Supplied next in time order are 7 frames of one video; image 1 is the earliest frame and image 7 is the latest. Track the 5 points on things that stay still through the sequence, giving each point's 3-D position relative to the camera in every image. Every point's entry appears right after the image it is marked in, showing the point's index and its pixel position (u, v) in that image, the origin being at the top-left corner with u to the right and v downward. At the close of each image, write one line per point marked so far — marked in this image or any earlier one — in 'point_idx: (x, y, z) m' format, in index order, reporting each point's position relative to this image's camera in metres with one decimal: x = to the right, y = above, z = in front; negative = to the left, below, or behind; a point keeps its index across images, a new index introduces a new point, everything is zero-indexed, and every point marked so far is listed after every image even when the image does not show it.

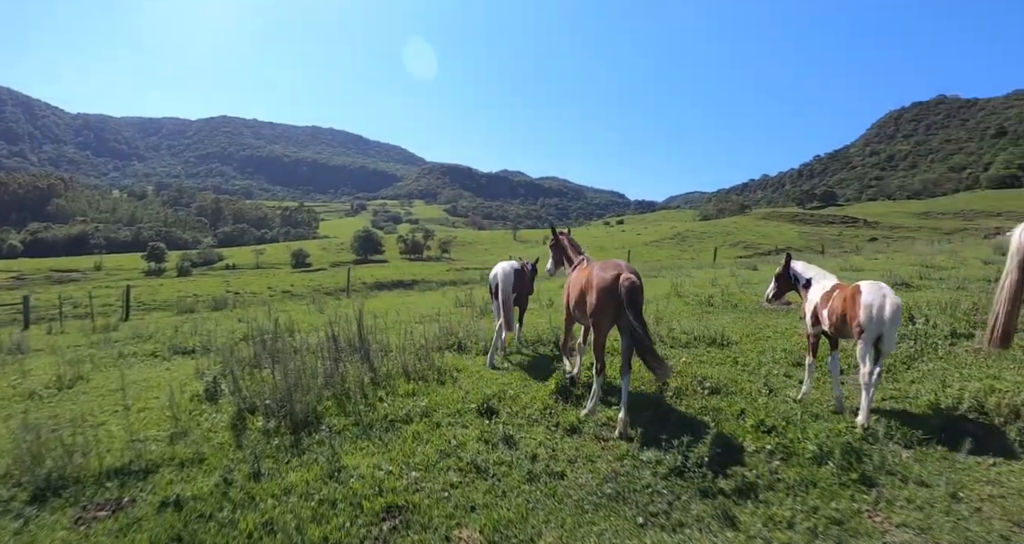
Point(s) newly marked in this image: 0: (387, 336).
0: (-3.2, -1.6, +12.1) m
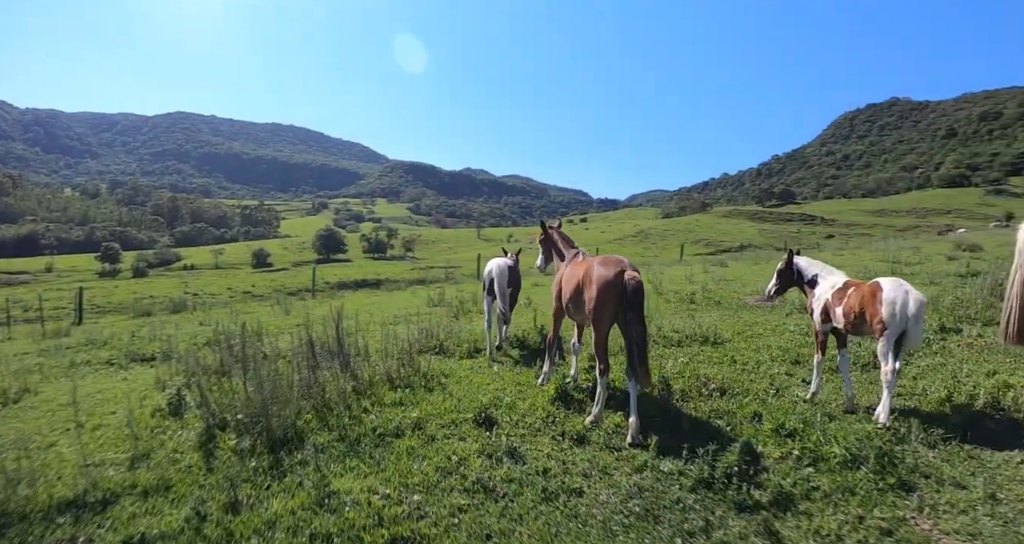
0: (-3.5, -1.6, +11.5) m
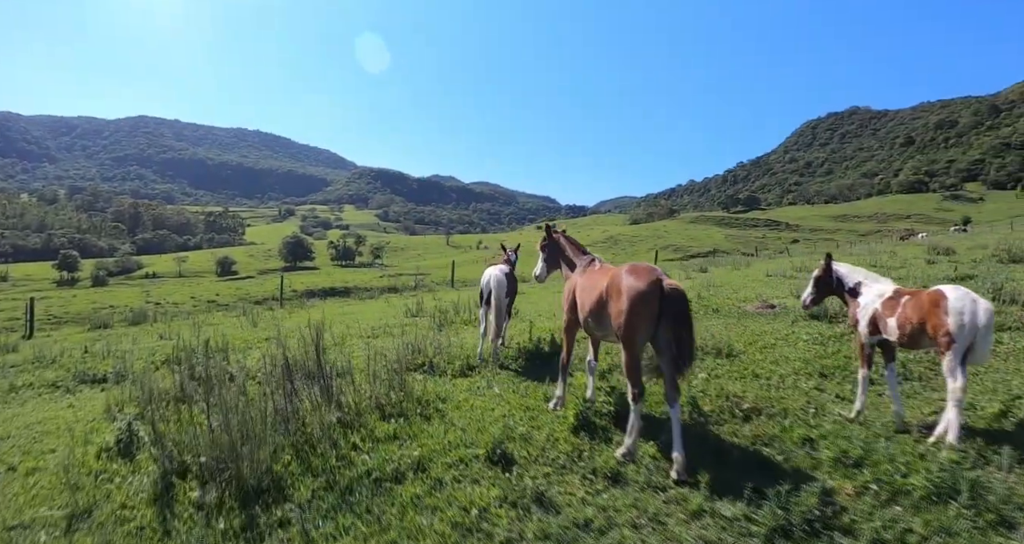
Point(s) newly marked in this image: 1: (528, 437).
0: (-3.6, -1.8, +10.6) m
1: (+0.2, -1.8, +5.3) m
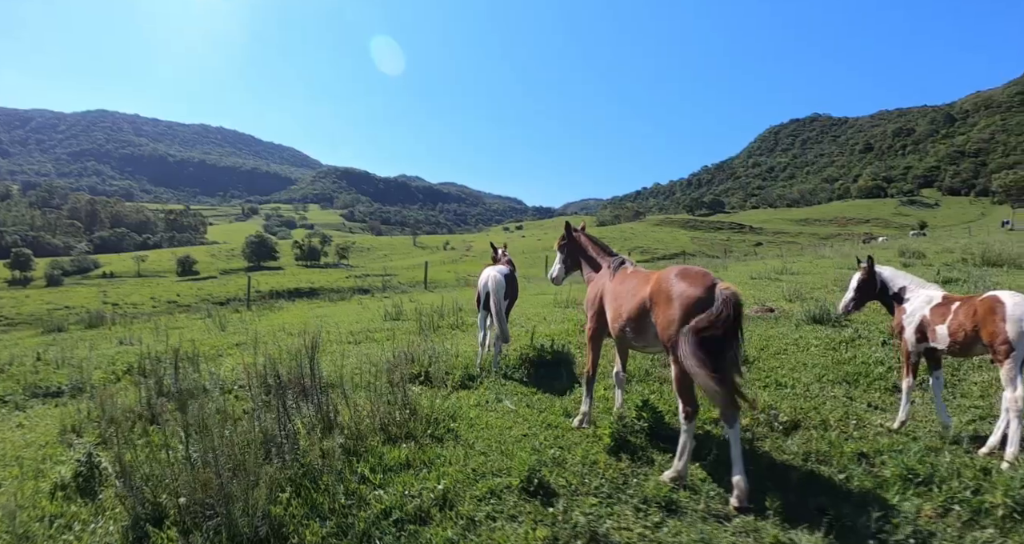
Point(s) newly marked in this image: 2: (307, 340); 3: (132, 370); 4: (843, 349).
0: (-3.6, -1.8, +9.7) m
1: (+0.5, -1.9, +4.8) m
2: (-5.7, -2.0, +13.4) m
3: (-8.4, -2.2, +10.6) m
4: (+6.2, -1.5, +9.0) m
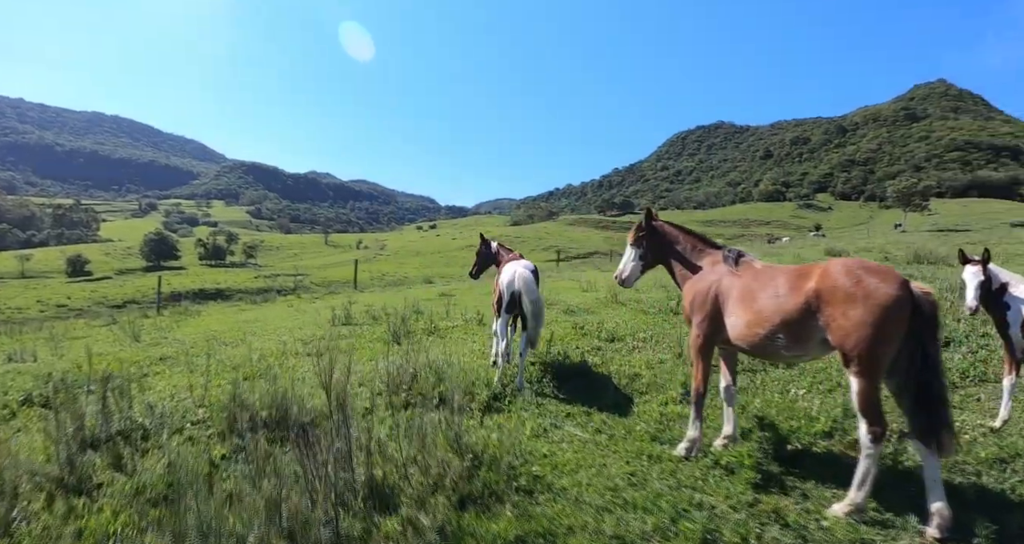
0: (-3.3, -1.8, +7.9) m
1: (+1.5, -1.8, +3.6) m
2: (-5.8, -1.9, +11.3) m
3: (-8.1, -2.2, +8.2) m
4: (+6.5, -1.3, +8.6) m
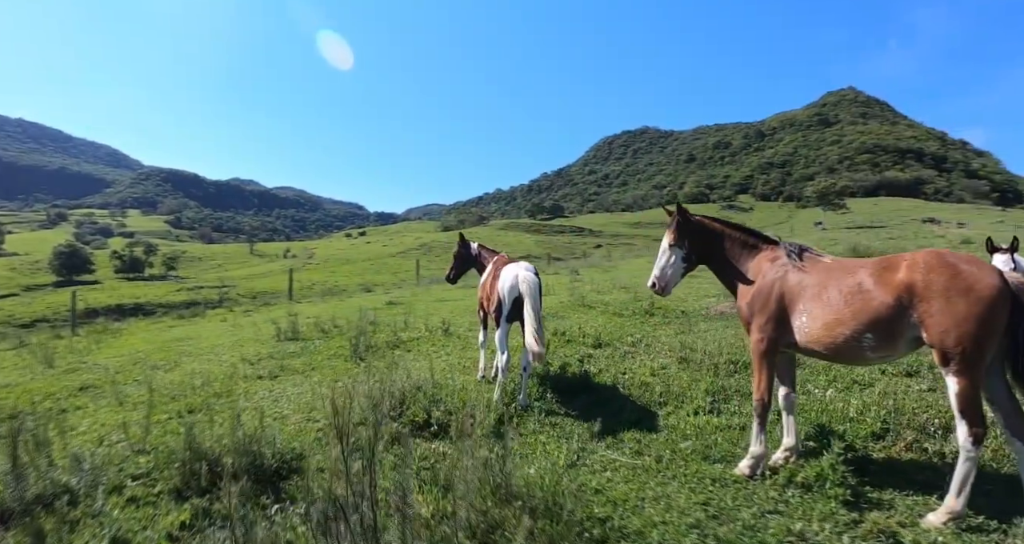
0: (-3.3, -2.0, +6.8) m
1: (+1.9, -1.8, +3.0) m
2: (-6.2, -2.2, +9.9) m
3: (-8.1, -2.5, +6.5) m
4: (+6.4, -1.2, +8.5) m
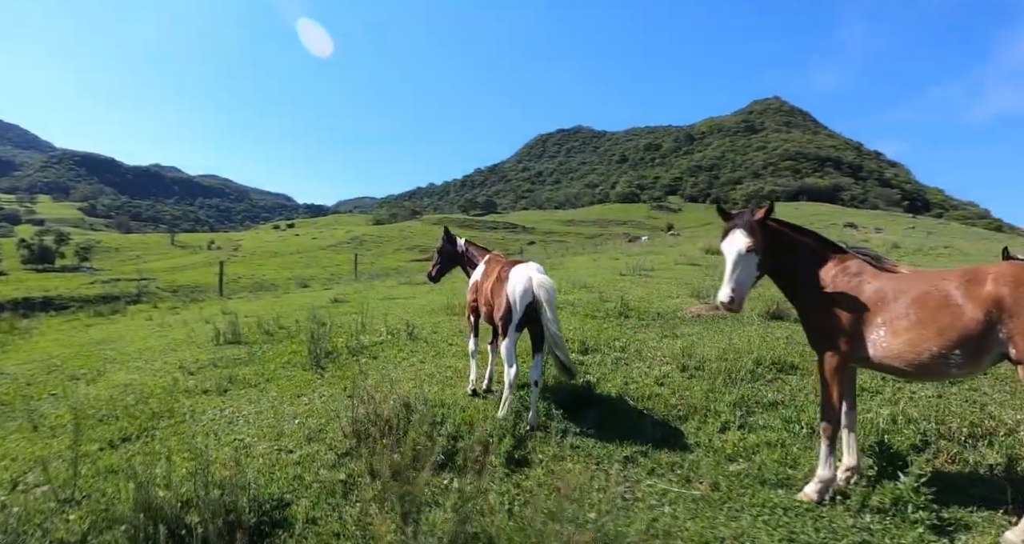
0: (-3.2, -2.0, +5.8) m
1: (+2.4, -1.9, +2.6) m
2: (-6.4, -2.2, +8.5) m
3: (-7.9, -2.5, +4.9) m
4: (+6.2, -1.3, +8.6) m
